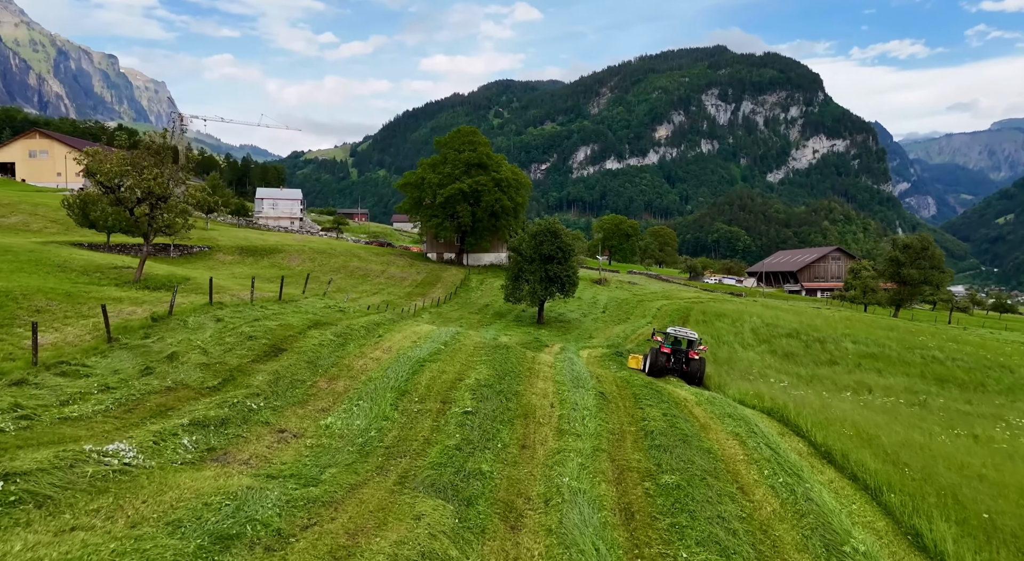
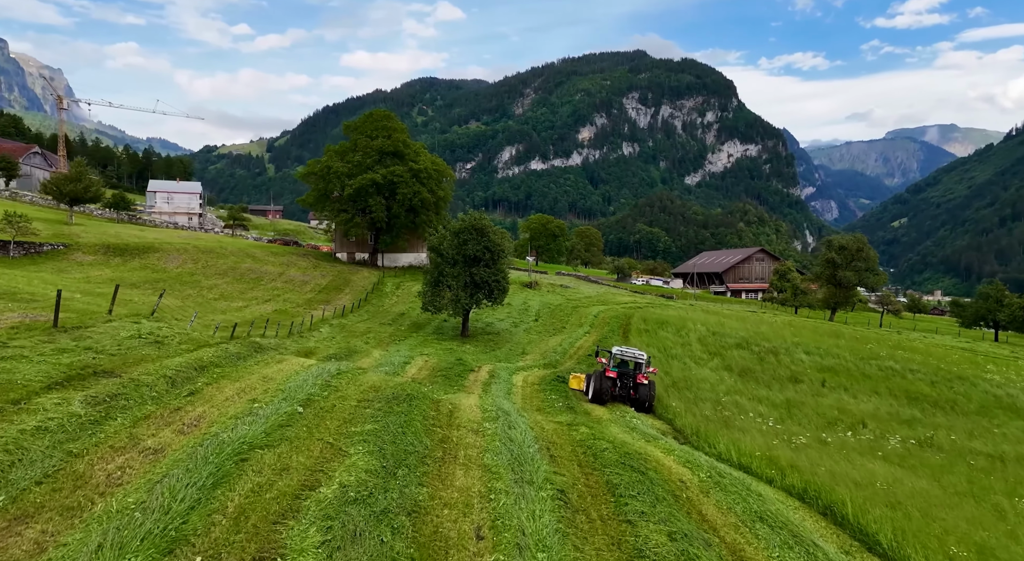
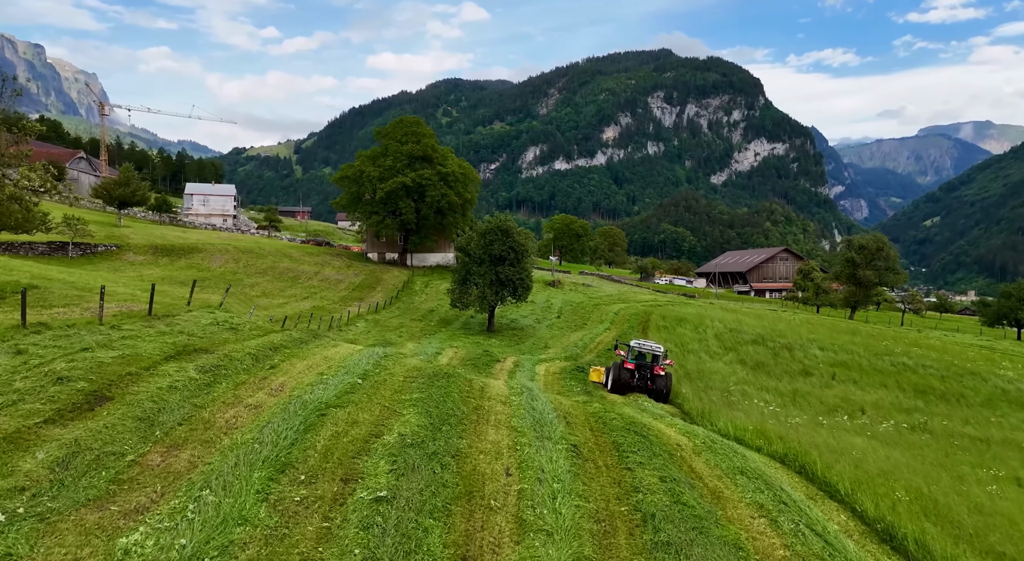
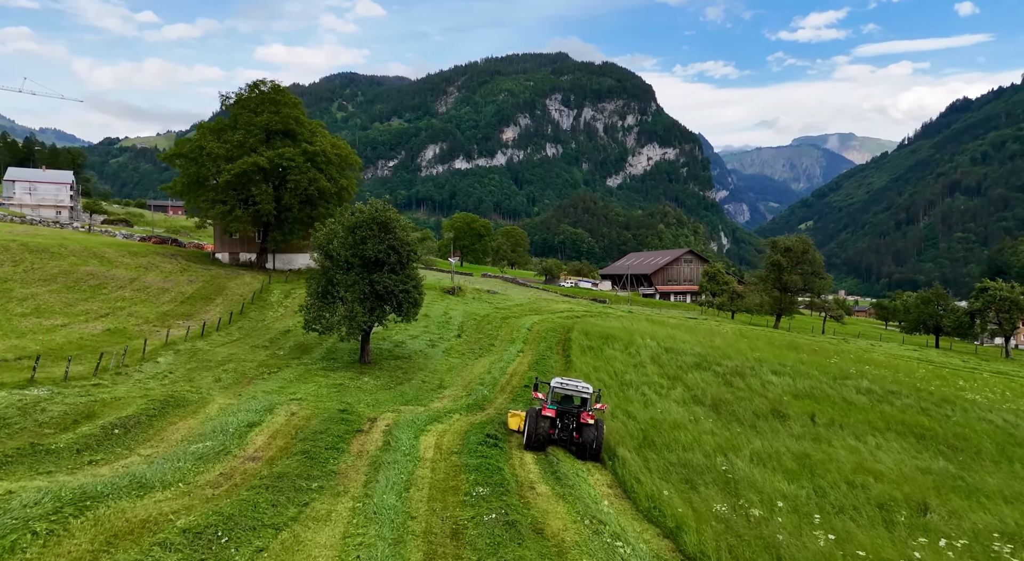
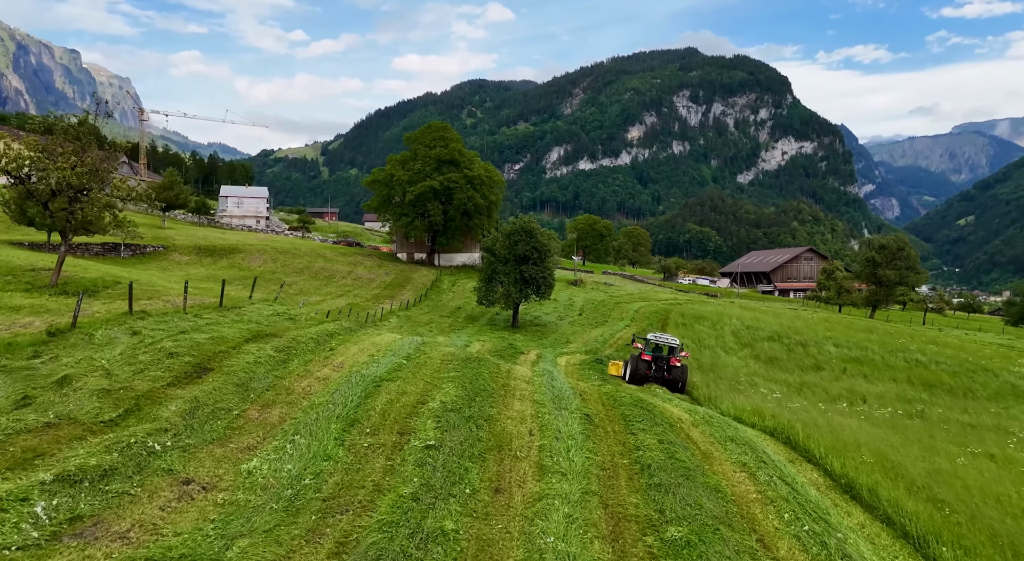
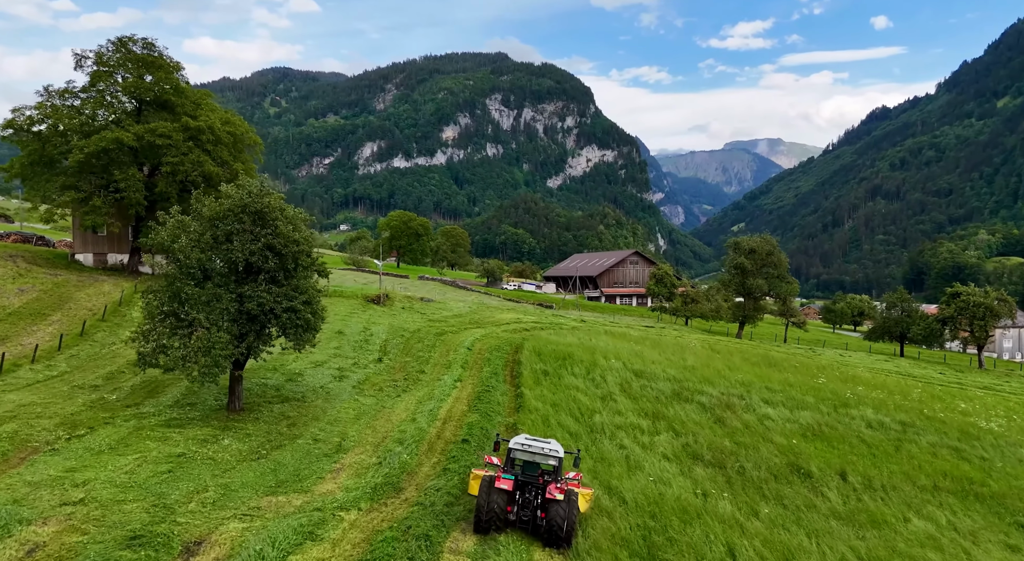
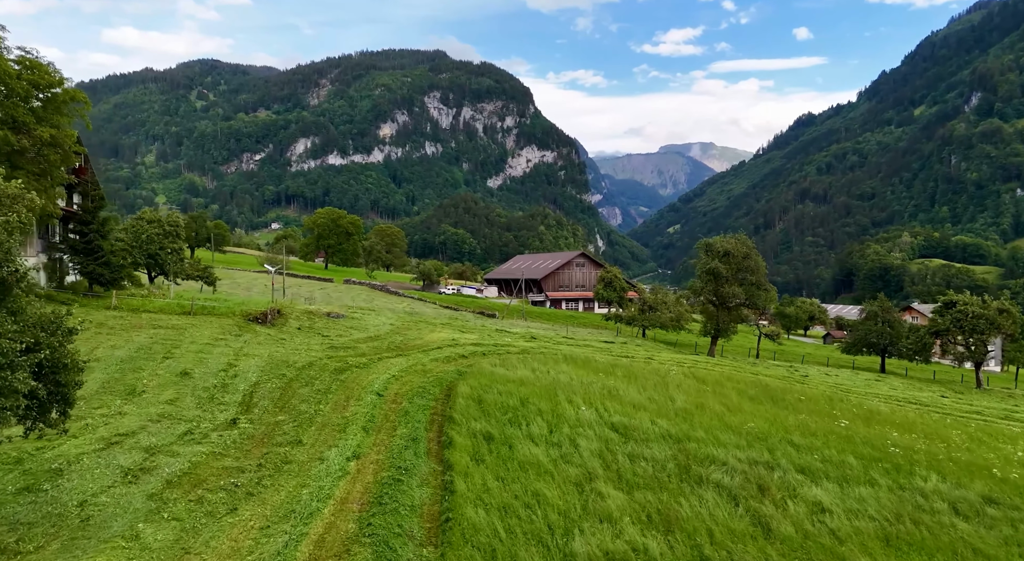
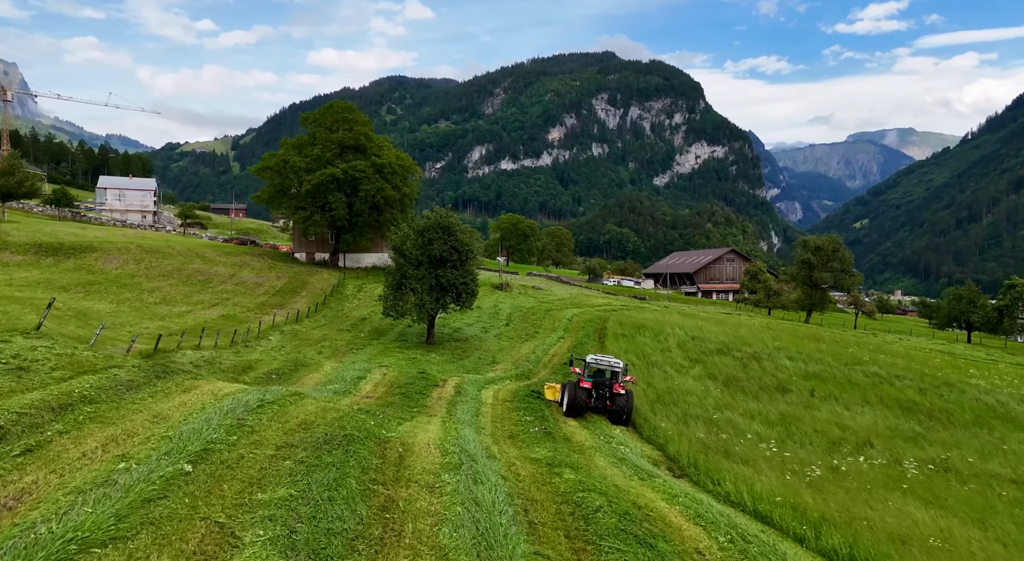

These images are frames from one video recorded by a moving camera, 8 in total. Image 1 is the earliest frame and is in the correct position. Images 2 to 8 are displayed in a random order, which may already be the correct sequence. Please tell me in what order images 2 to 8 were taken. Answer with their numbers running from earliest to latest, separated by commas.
5, 3, 2, 8, 4, 6, 7
